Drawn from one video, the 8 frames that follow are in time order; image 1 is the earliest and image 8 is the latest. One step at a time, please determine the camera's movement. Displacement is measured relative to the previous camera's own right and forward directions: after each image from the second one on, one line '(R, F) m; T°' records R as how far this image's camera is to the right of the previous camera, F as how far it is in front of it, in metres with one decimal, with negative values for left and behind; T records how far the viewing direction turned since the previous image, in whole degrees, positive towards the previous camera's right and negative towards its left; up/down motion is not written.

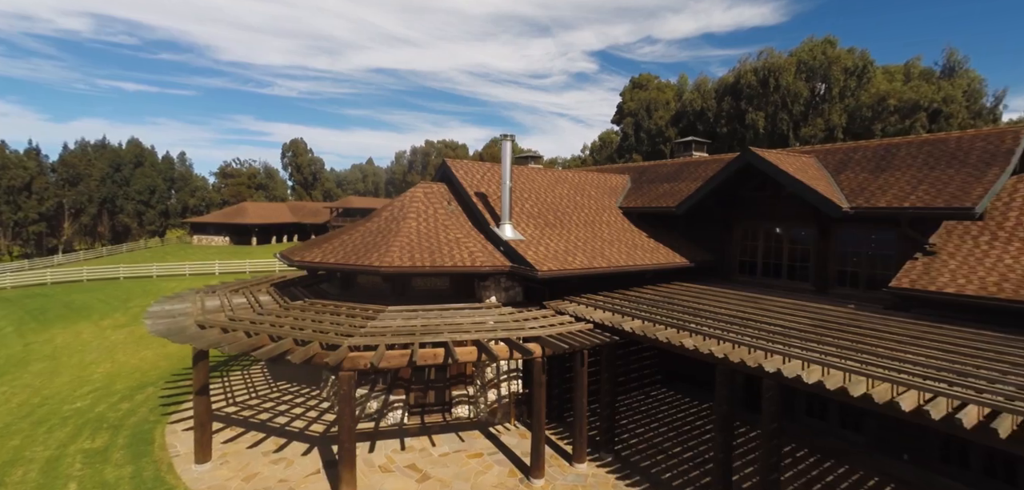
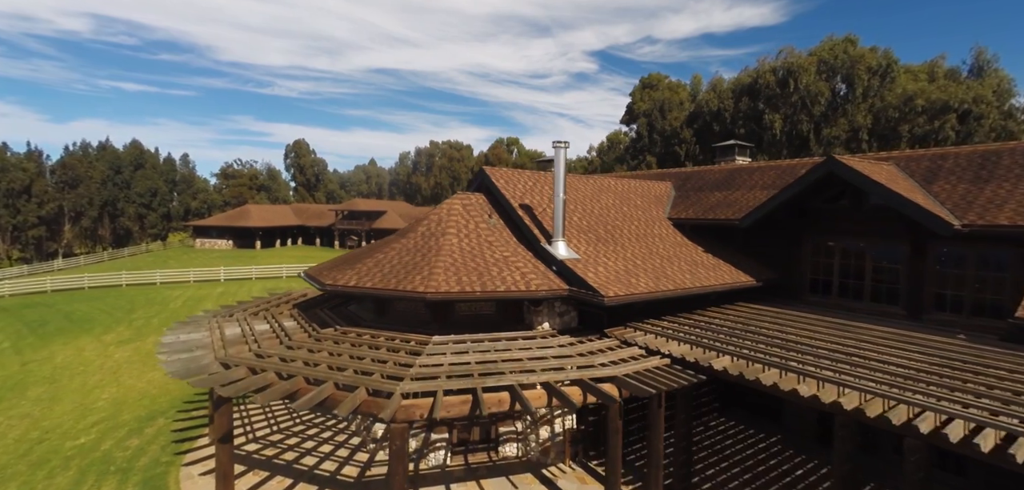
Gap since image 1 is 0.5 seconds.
(-1.1, +1.2) m; 0°
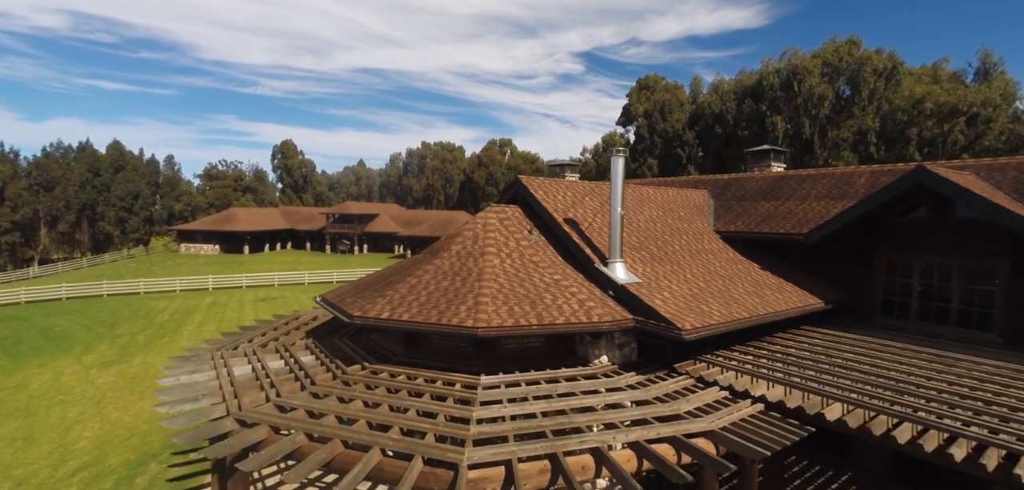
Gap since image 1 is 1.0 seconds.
(-1.2, +1.3) m; +2°
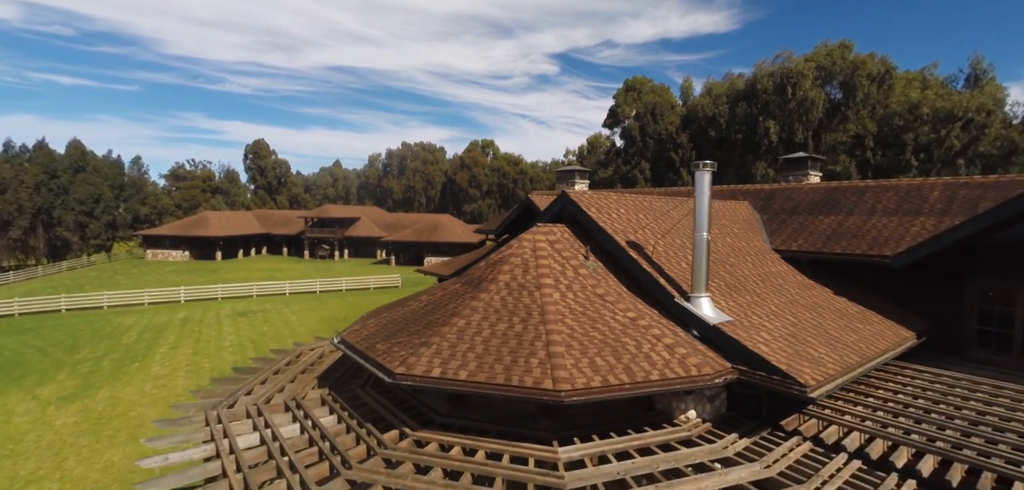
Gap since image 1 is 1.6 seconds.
(-1.4, +1.6) m; +3°
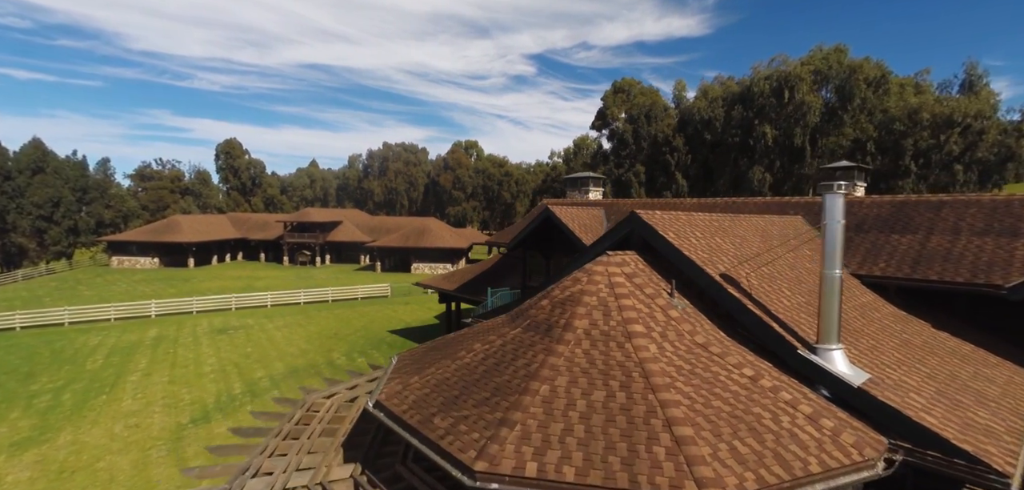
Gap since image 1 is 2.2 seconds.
(-1.3, +1.6) m; +3°
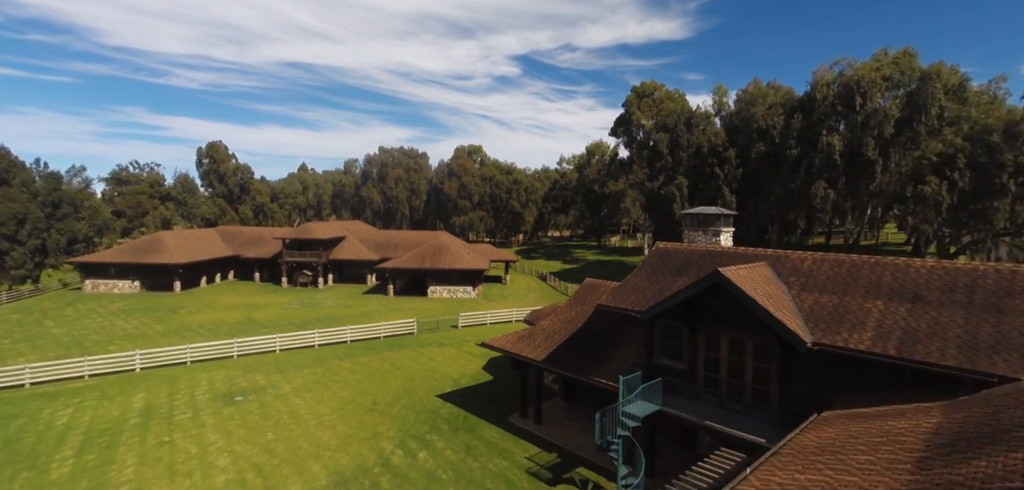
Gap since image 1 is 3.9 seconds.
(-4.0, +4.9) m; +2°
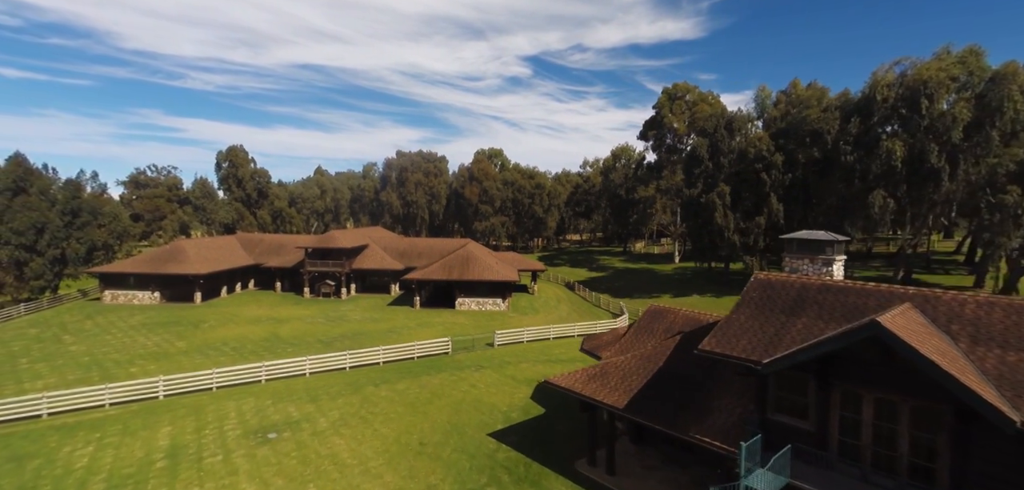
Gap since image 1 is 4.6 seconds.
(-1.9, +2.0) m; -1°
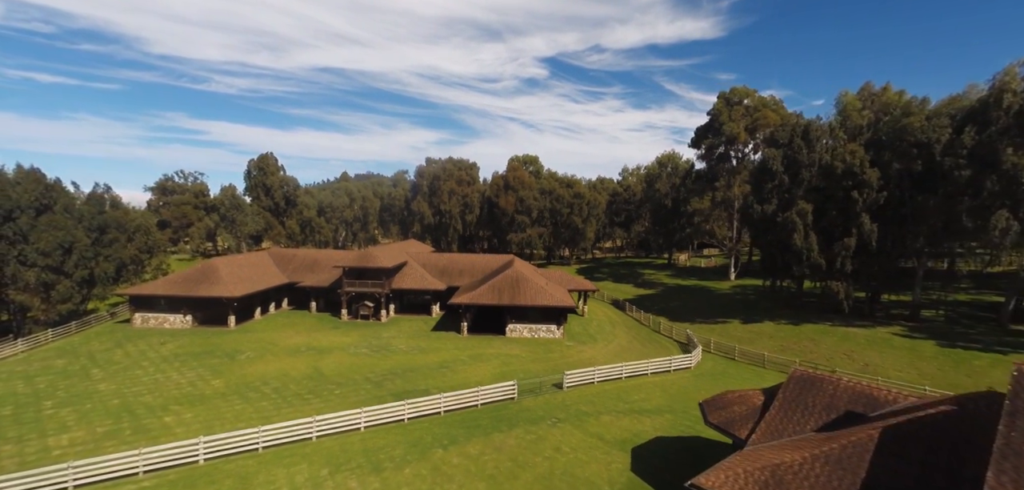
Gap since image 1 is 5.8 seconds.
(-3.2, +3.6) m; -2°
